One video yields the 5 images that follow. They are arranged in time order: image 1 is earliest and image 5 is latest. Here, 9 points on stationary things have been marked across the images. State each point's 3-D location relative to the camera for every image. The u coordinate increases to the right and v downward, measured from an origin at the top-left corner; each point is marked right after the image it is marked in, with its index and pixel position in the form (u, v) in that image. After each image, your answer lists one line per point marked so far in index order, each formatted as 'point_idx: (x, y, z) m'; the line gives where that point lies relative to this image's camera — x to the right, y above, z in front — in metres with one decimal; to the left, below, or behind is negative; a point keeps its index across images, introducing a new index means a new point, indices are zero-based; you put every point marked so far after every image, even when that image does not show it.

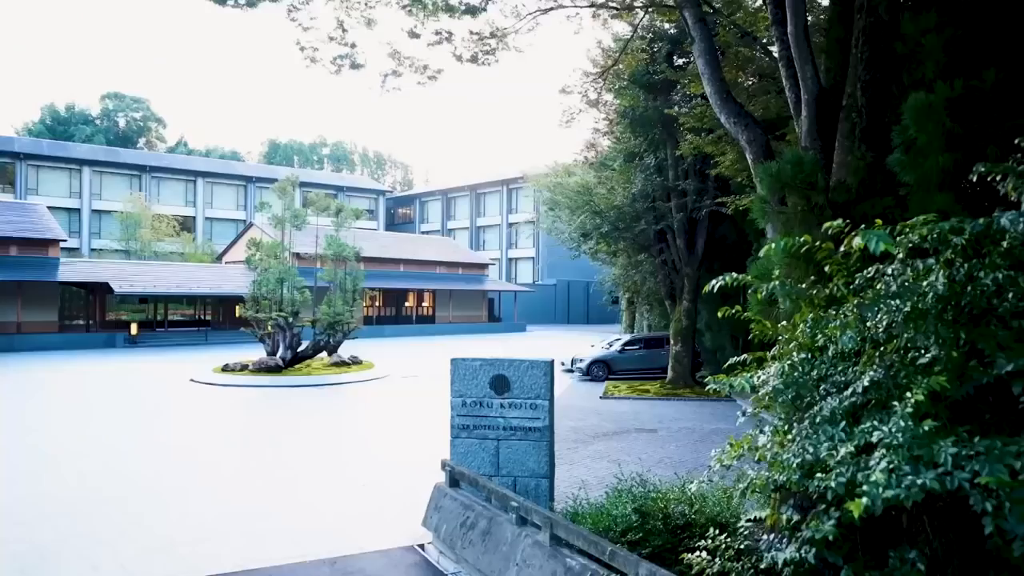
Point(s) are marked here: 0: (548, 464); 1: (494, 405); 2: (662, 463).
0: (+0.4, -1.8, +7.7) m
1: (-0.2, -1.2, +7.8) m
2: (+2.2, -2.6, +11.0) m
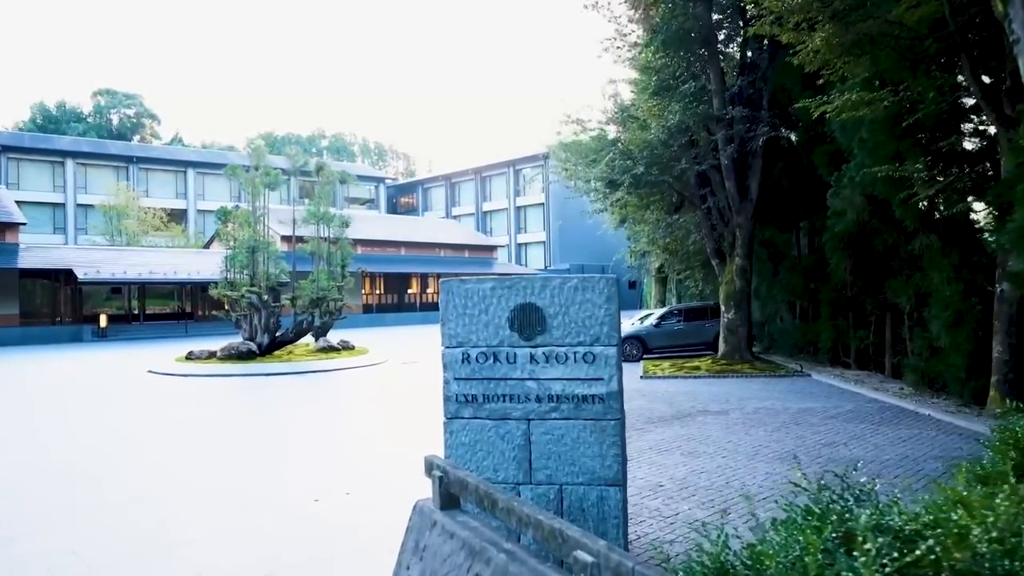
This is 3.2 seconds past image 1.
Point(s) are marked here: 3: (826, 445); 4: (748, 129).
0: (+0.6, -1.0, +4.4) m
1: (0.0, -0.4, +4.5) m
2: (+2.5, -1.7, +7.7) m
3: (+3.4, -1.7, +8.2) m
4: (+5.0, +3.3, +15.6) m
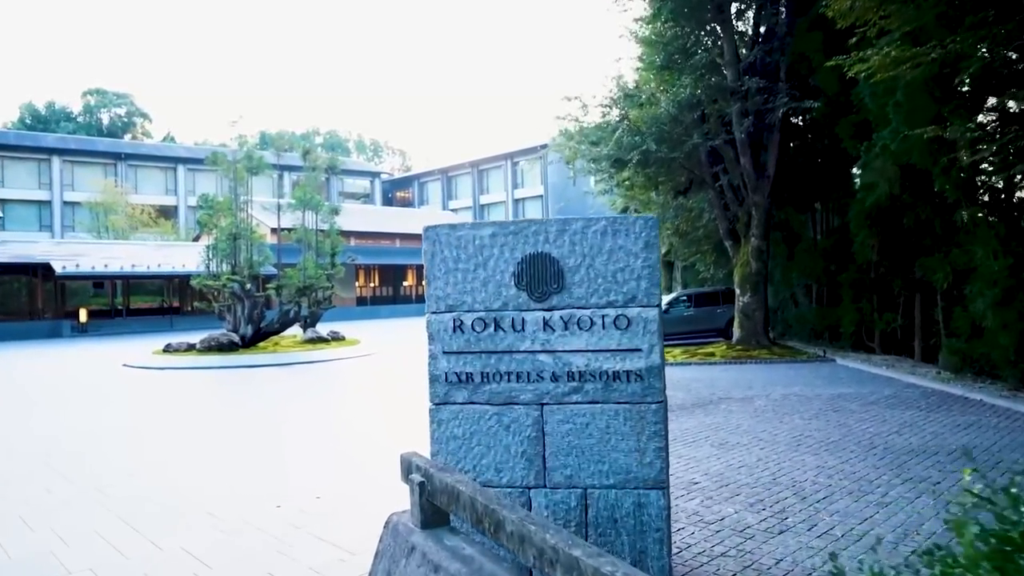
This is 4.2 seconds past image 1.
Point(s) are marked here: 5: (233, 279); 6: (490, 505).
0: (+0.7, -0.8, +3.3) m
1: (+0.1, -0.2, +3.4) m
2: (+2.6, -1.4, +6.6) m
3: (+3.5, -1.4, +7.2) m
4: (+5.0, +3.7, +14.6) m
5: (-6.8, +0.2, +18.5) m
6: (-0.1, -0.7, +2.4) m
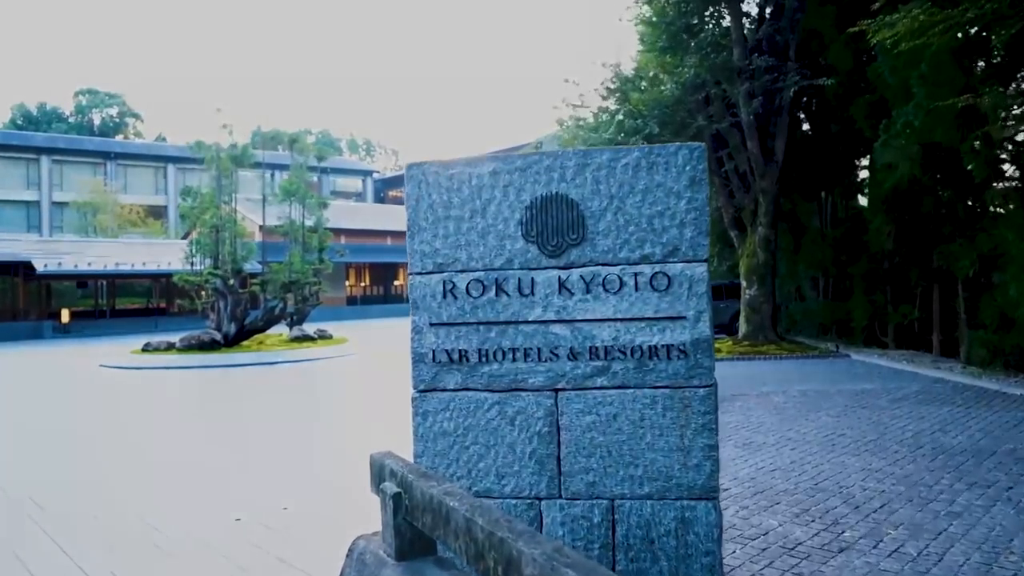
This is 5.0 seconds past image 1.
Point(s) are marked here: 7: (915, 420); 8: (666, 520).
0: (+0.7, -0.6, +2.6) m
1: (+0.1, 0.0, +2.7) m
2: (+2.6, -1.2, +5.9) m
3: (+3.5, -1.2, +6.5) m
4: (+4.9, +3.8, +13.9) m
5: (-6.9, +0.3, +17.7) m
6: (0.0, -0.5, +1.6) m
7: (+3.8, -1.2, +7.0) m
8: (+0.5, -0.8, +2.6) m
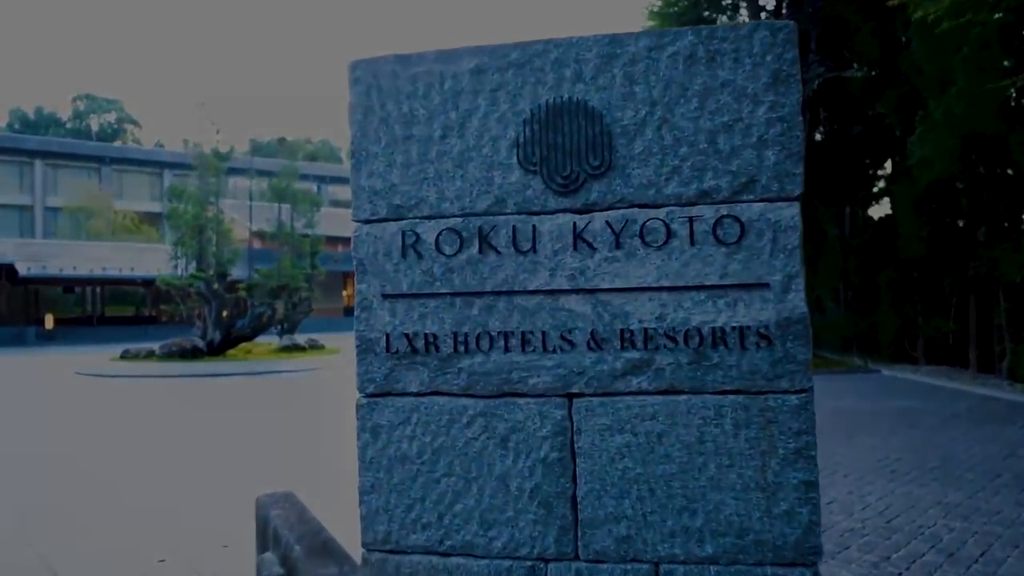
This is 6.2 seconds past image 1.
0: (+0.7, -0.5, +1.7) m
1: (+0.1, +0.1, +1.8) m
2: (+2.6, -1.2, +5.0) m
3: (+3.5, -1.2, +5.5) m
4: (+4.9, +3.7, +13.1) m
5: (-6.9, +0.2, +16.8) m
6: (-0.1, -0.4, +0.7) m
7: (+3.8, -1.2, +6.1) m
8: (+0.5, -0.7, +1.7) m
